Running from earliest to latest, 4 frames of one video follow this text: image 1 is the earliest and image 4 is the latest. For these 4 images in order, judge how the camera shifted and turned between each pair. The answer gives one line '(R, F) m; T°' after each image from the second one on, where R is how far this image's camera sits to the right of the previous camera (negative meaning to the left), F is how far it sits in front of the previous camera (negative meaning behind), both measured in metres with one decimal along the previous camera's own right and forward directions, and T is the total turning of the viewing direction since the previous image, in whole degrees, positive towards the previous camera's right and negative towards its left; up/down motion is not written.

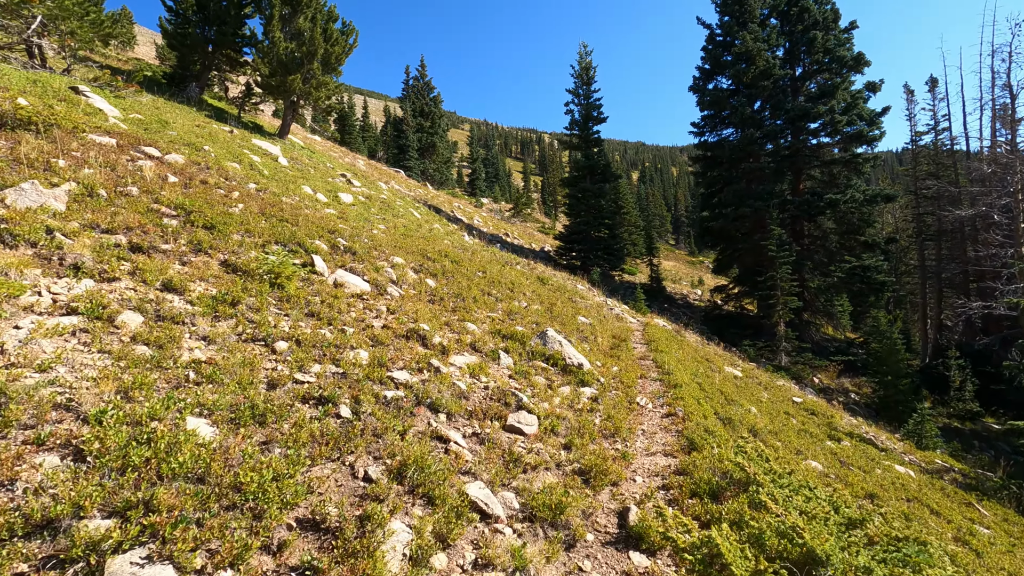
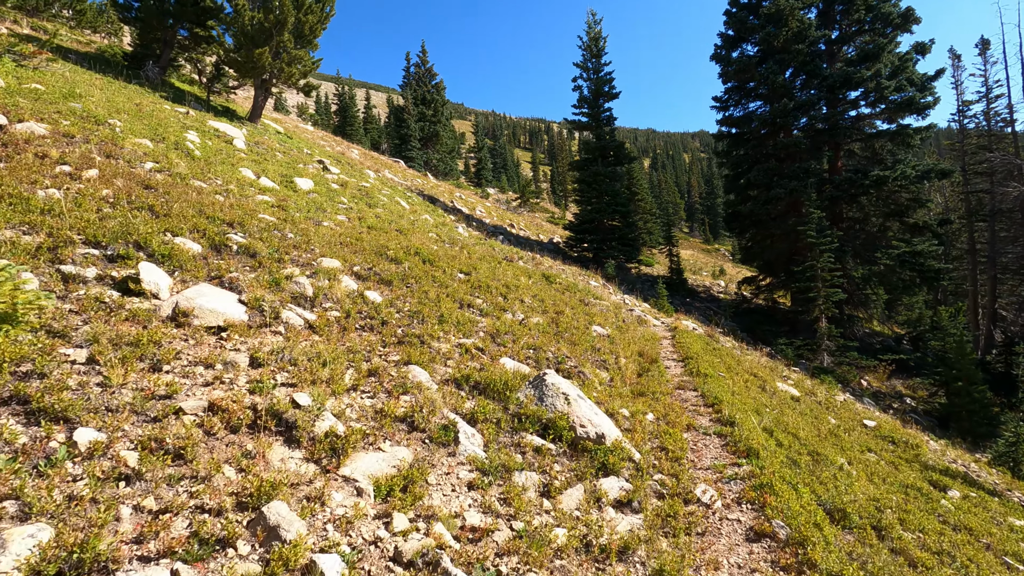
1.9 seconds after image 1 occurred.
(+0.3, +3.0) m; -1°
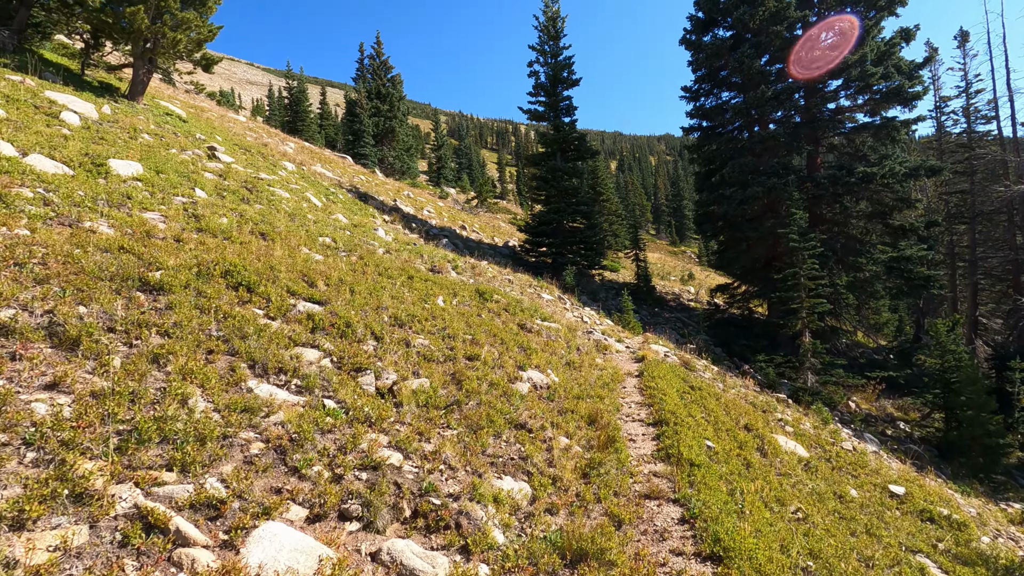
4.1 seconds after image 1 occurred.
(+1.0, +3.4) m; +3°
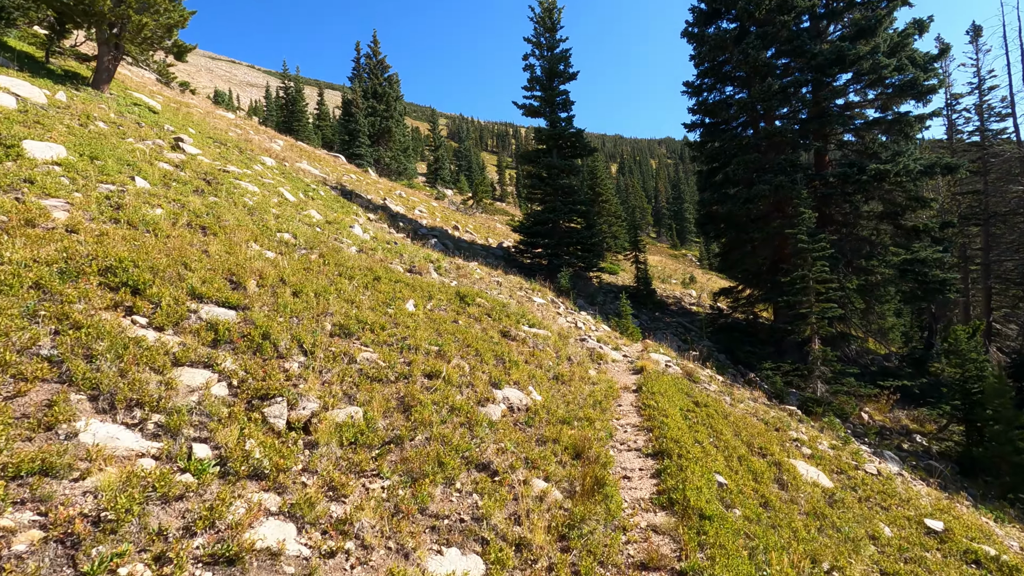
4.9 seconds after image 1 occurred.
(+0.3, +1.2) m; 0°
